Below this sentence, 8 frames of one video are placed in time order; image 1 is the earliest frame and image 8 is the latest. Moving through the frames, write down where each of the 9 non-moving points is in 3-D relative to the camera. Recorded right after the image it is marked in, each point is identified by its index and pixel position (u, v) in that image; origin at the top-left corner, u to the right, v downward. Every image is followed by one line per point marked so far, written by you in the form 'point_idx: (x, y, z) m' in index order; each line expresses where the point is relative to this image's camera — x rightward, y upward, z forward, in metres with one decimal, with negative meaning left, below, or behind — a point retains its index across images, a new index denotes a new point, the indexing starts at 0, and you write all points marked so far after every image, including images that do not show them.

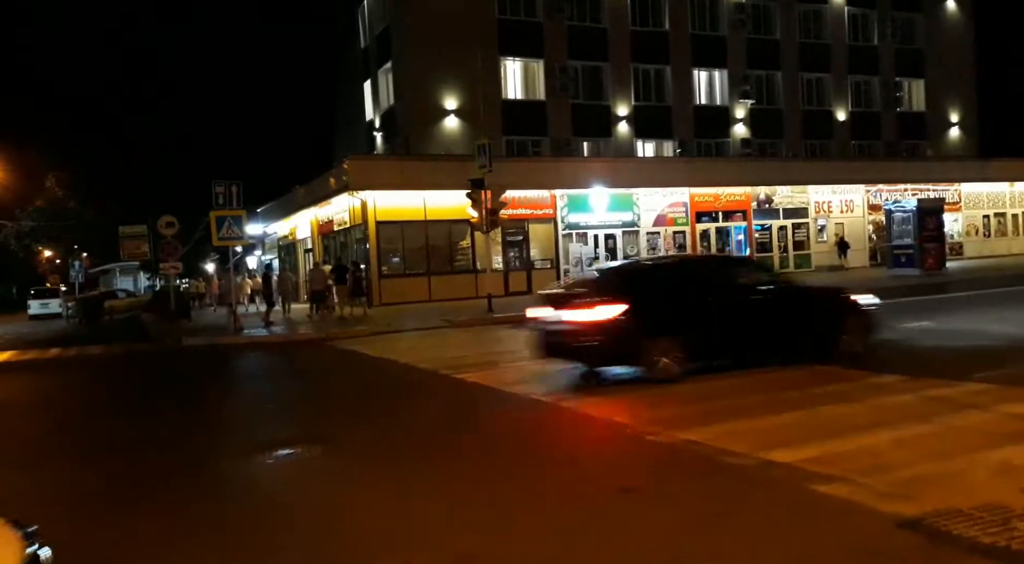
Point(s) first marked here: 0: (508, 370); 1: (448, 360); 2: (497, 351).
0: (-0.1, -1.4, +13.3) m
1: (-1.2, -1.4, +15.1) m
2: (-0.3, -1.3, +15.5) m
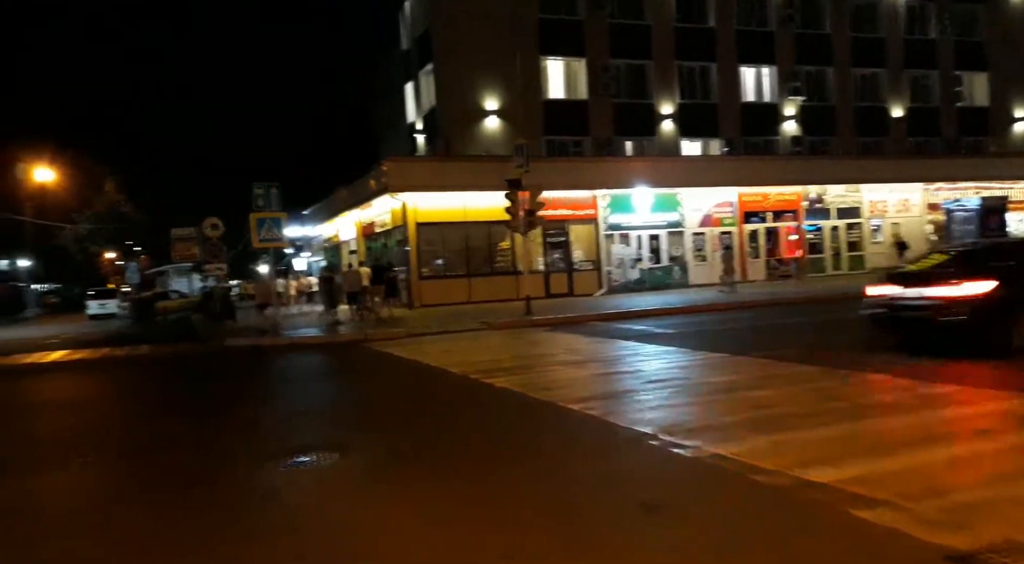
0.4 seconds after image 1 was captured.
0: (+0.4, -1.5, +13.0) m
1: (-0.6, -1.5, +14.8) m
2: (+0.4, -1.4, +15.2) m
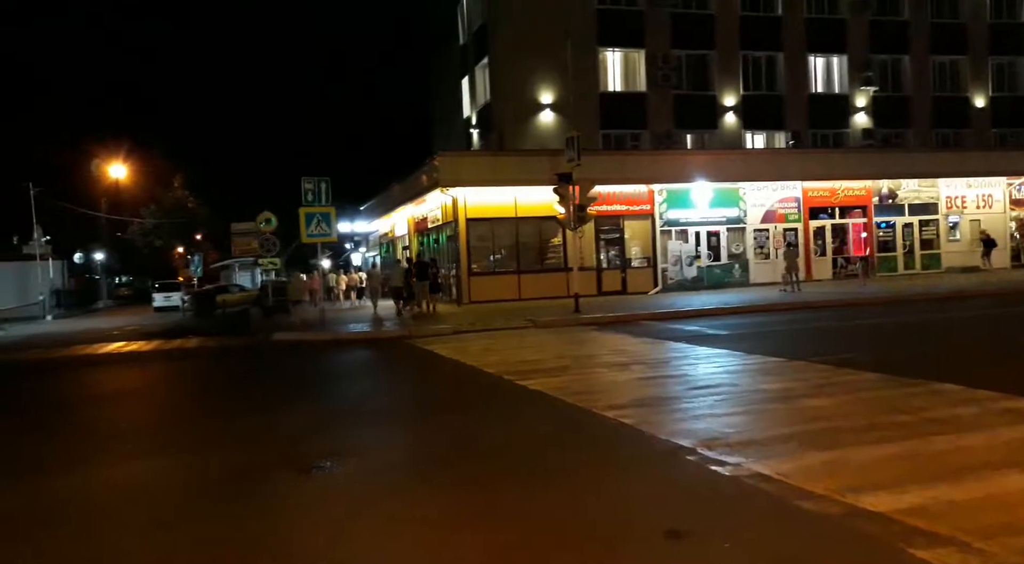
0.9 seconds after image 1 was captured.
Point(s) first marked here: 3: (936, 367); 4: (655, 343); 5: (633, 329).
0: (+1.0, -1.4, +12.3) m
1: (+0.1, -1.4, +14.2) m
2: (+1.1, -1.3, +14.5) m
3: (+6.1, -1.2, +11.6) m
4: (+2.8, -1.2, +15.6) m
5: (+2.8, -1.1, +18.8) m
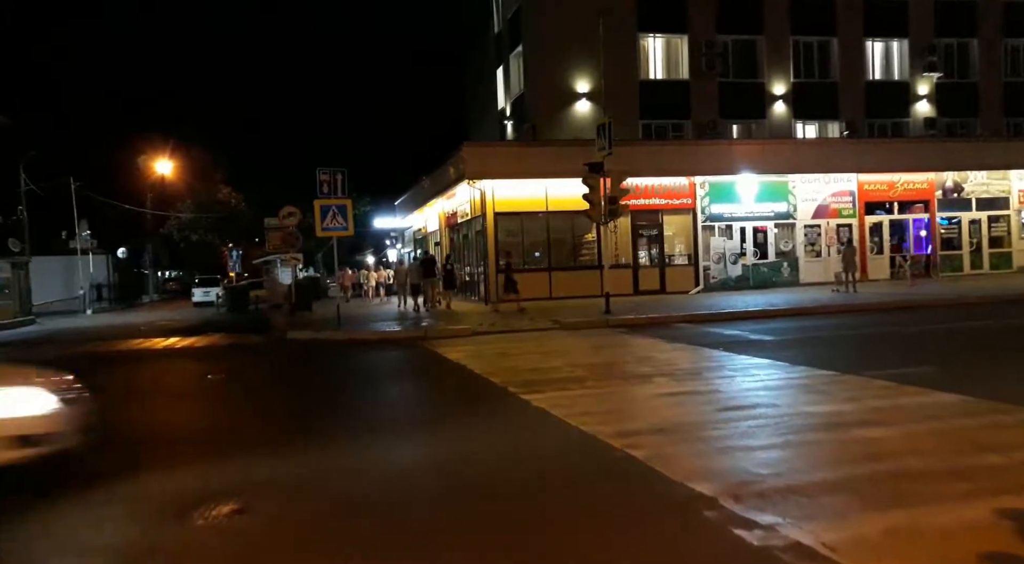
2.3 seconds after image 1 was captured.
0: (+1.1, -1.4, +10.8) m
1: (+0.3, -1.4, +12.7) m
2: (+1.3, -1.3, +12.9) m
3: (+6.2, -1.3, +9.7) m
4: (+3.1, -1.2, +14.0) m
5: (+3.3, -1.1, +17.1) m
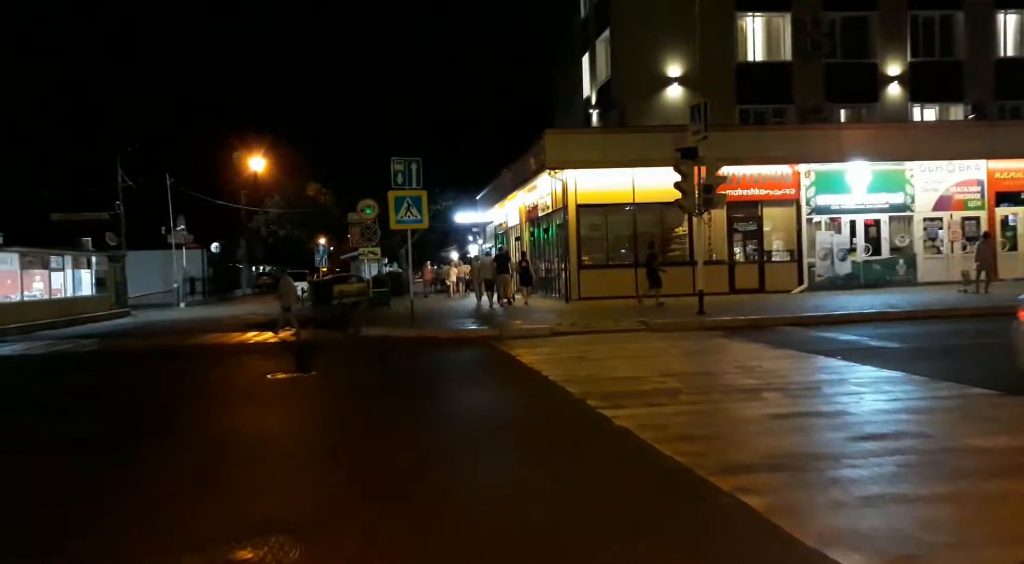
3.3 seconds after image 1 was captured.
0: (+2.0, -1.4, +9.2) m
1: (+1.4, -1.3, +11.1) m
2: (+2.5, -1.3, +11.3) m
3: (+6.9, -1.3, +7.6) m
4: (+4.3, -1.2, +12.1) m
5: (+4.9, -1.1, +15.2) m
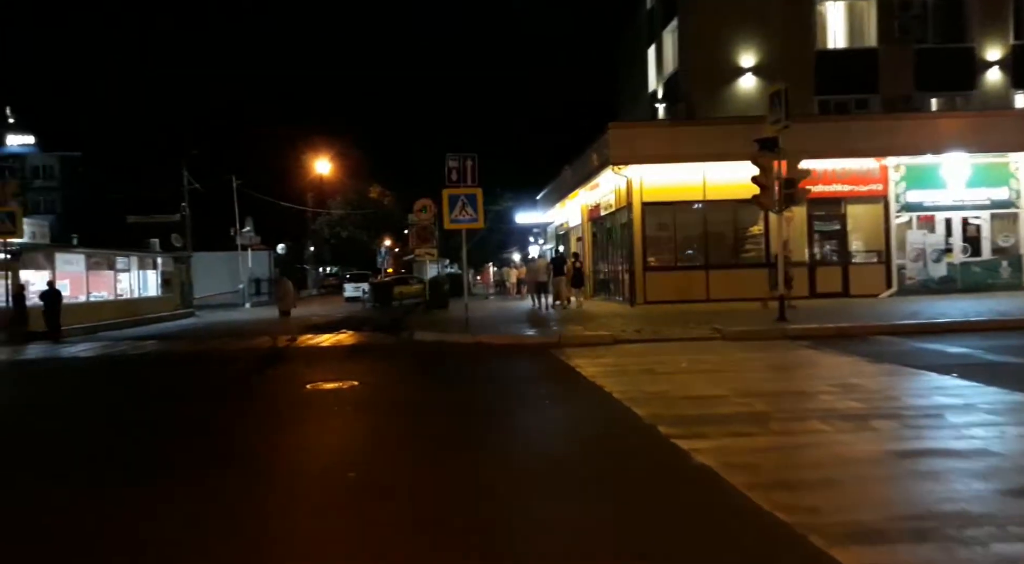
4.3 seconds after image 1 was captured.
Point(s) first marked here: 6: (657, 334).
0: (+2.6, -1.4, +7.8) m
1: (+2.2, -1.4, +9.8) m
2: (+3.2, -1.3, +9.8) m
3: (+7.3, -1.3, +5.8) m
4: (+5.1, -1.2, +10.5) m
5: (+5.9, -1.1, +13.6) m
6: (+2.9, -1.1, +16.0) m
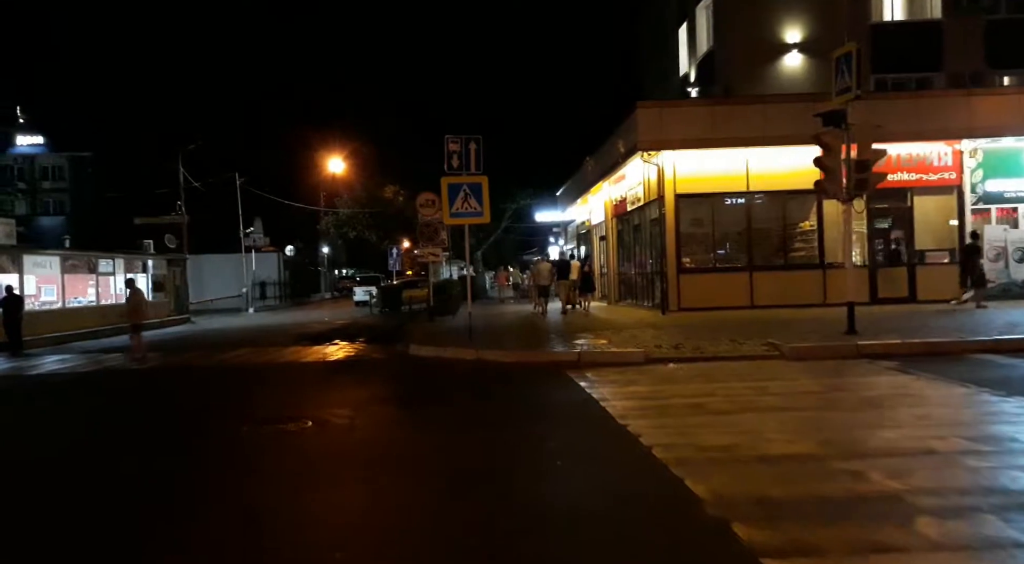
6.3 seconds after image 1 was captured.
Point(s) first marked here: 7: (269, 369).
0: (+2.5, -1.5, +4.7) m
1: (+2.1, -1.5, +6.8) m
2: (+3.2, -1.4, +6.8) m
3: (+7.2, -1.4, +2.6) m
4: (+5.1, -1.3, +7.4) m
5: (+6.0, -1.2, +10.4) m
6: (+3.1, -1.1, +13.0) m
7: (-5.4, -1.9, +17.8) m
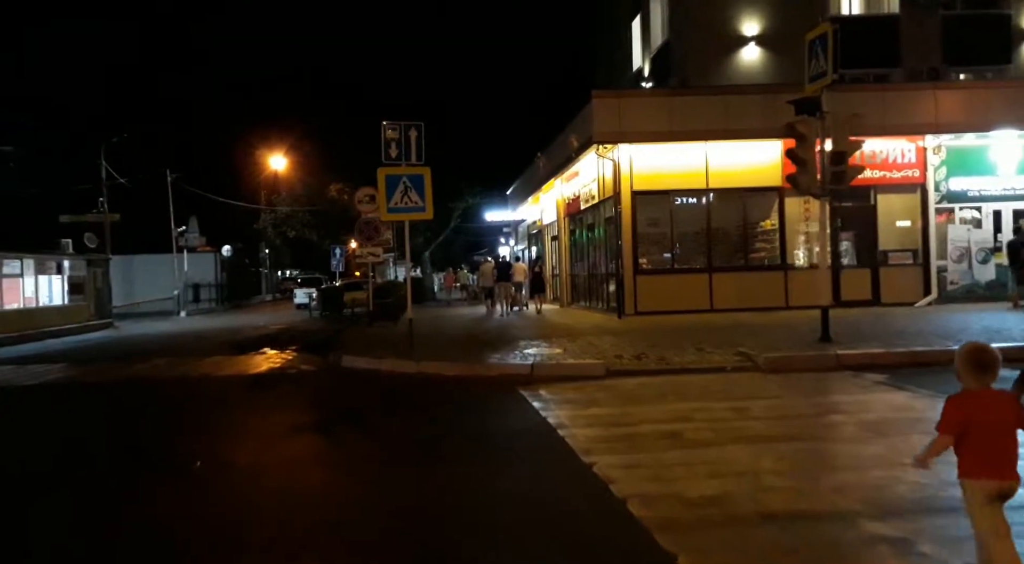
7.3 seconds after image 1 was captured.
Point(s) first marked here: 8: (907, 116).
0: (+2.2, -1.5, +3.4) m
1: (+1.7, -1.5, +5.4) m
2: (+2.8, -1.4, +5.5) m
3: (+7.0, -1.4, +1.6) m
4: (+4.6, -1.3, +6.3) m
5: (+5.3, -1.3, +9.3) m
6: (+2.3, -1.2, +11.7) m
7: (-6.5, -2.0, +15.9) m
8: (+9.1, +3.8, +18.2) m
